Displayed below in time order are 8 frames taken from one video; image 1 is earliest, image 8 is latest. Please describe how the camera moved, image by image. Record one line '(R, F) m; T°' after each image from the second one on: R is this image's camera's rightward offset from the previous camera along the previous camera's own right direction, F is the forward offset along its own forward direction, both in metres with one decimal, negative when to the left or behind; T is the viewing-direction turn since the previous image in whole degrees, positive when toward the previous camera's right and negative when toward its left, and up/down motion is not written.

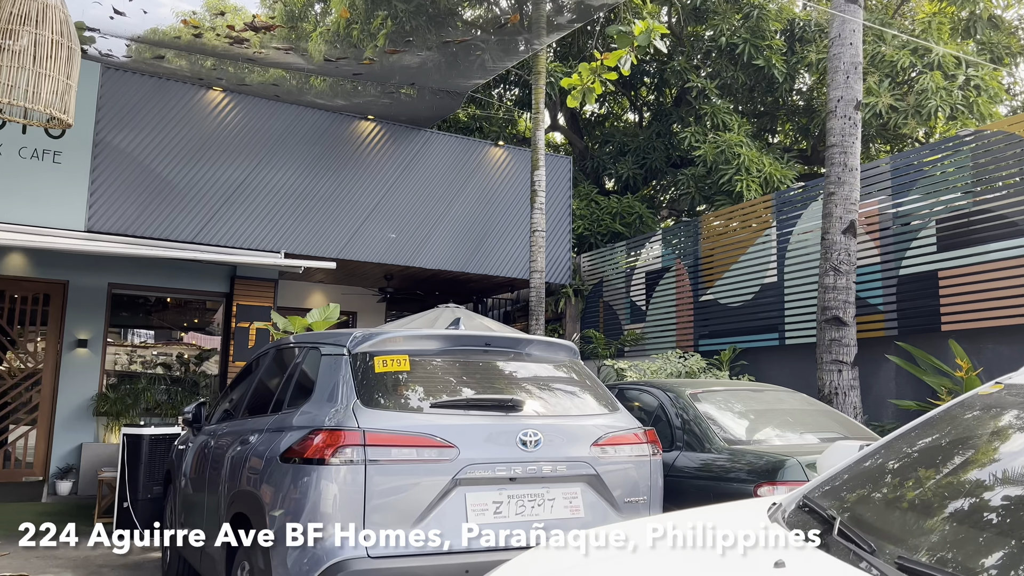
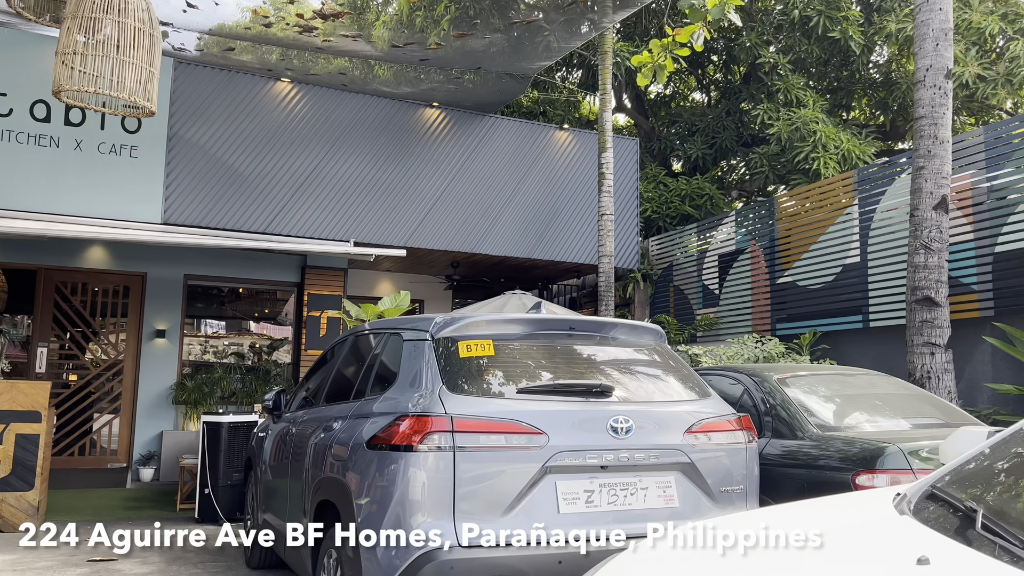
(-0.1, +0.1) m; -4°
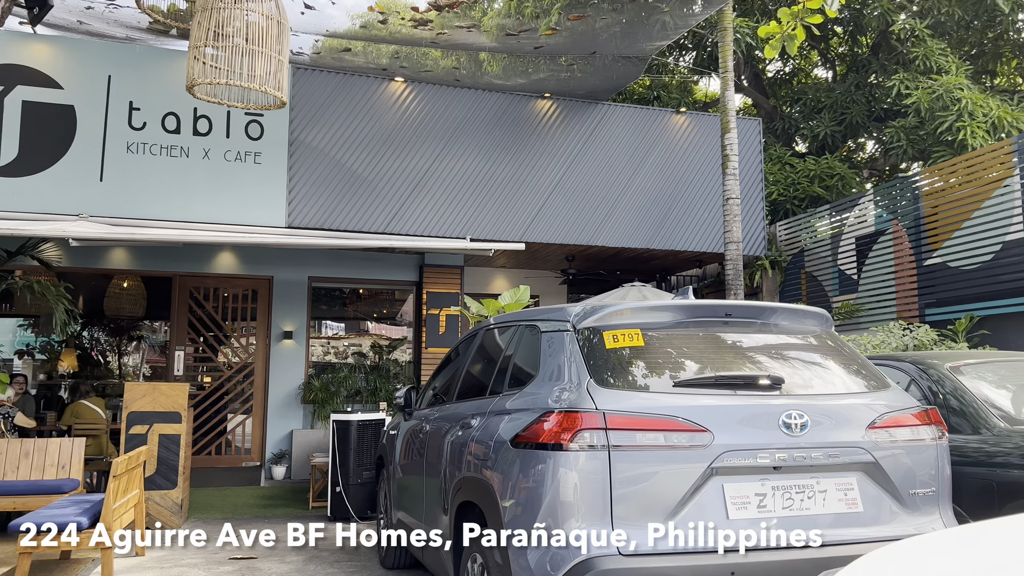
(-0.1, +0.2) m; -8°
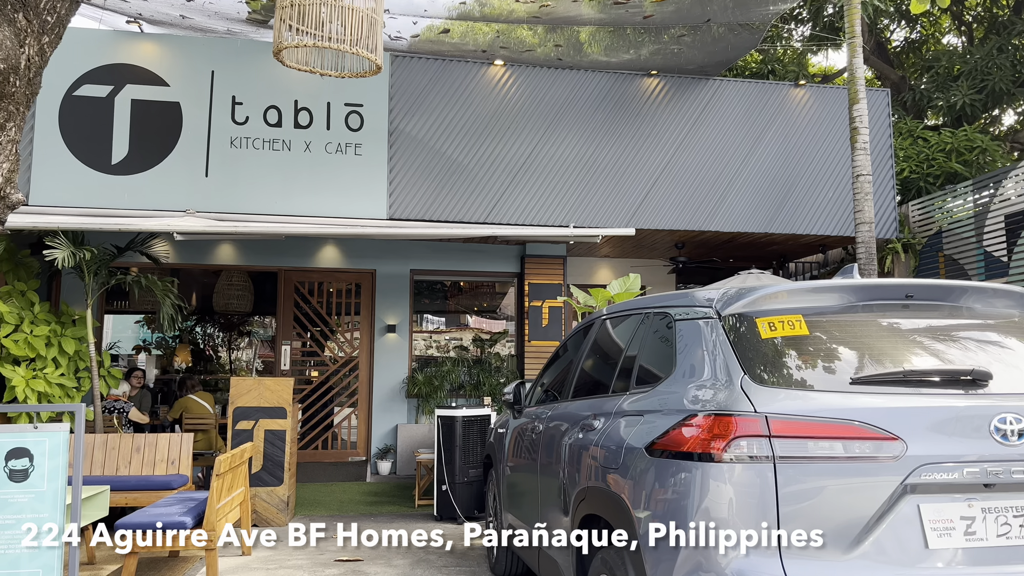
(-0.1, +0.4) m; -7°
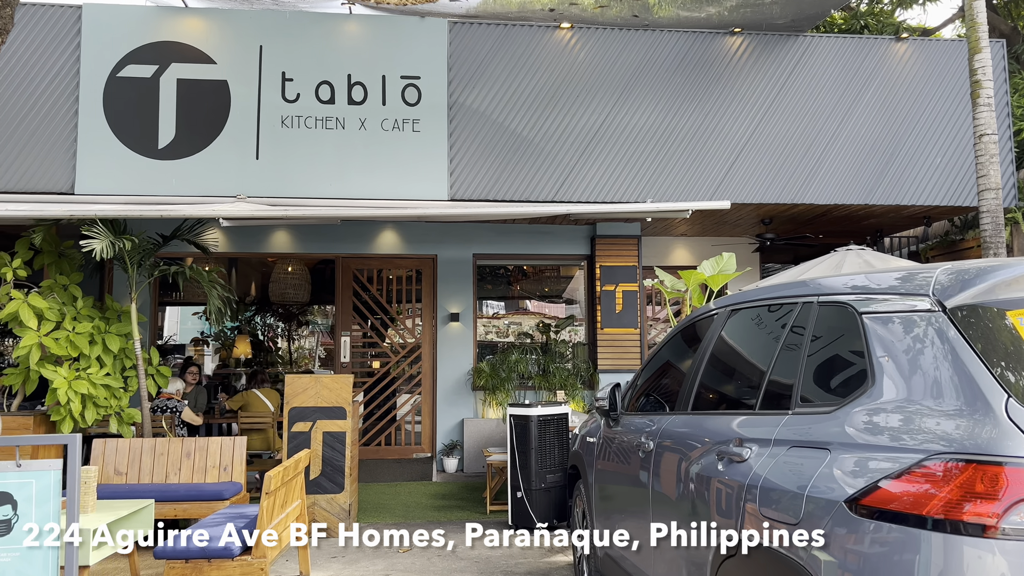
(-0.1, +0.6) m; -4°
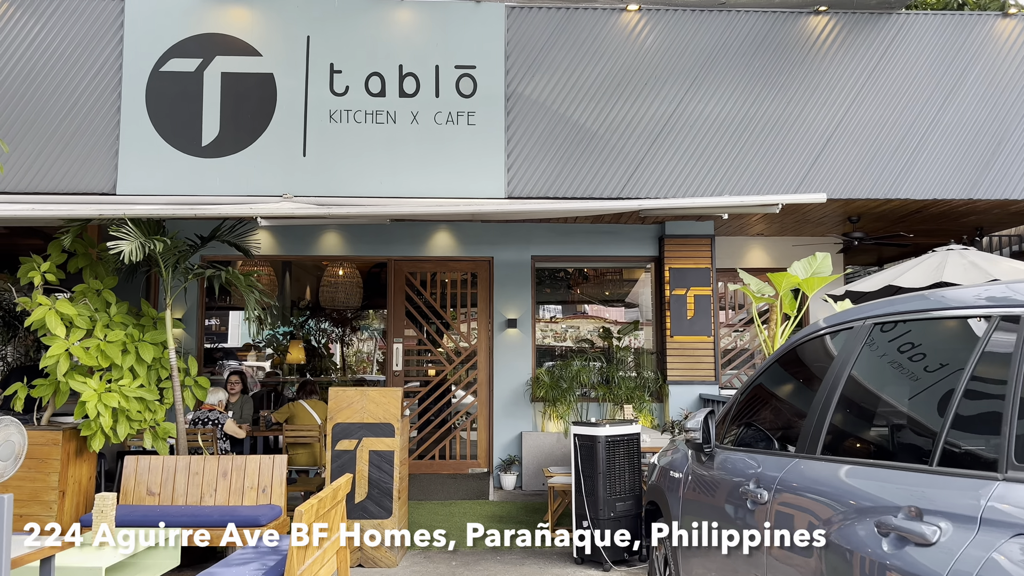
(0.0, +0.6) m; -4°
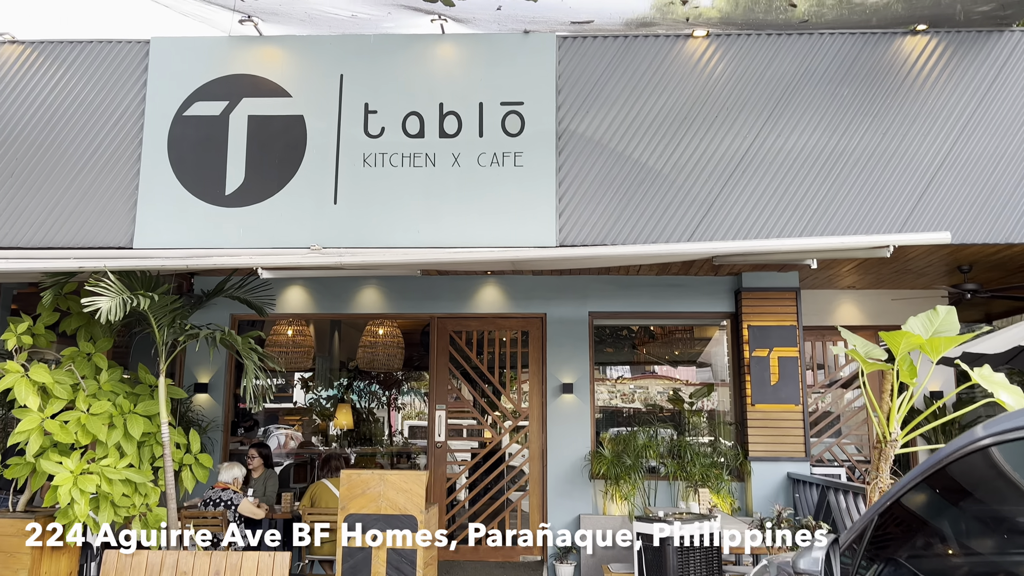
(+0.1, +0.8) m; -5°
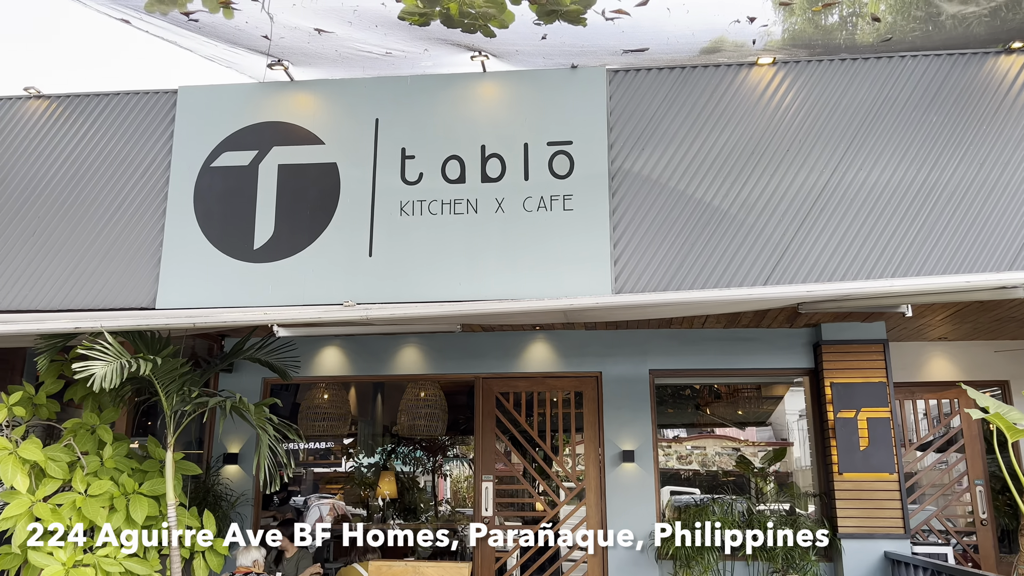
(0.0, +0.6) m; -3°
